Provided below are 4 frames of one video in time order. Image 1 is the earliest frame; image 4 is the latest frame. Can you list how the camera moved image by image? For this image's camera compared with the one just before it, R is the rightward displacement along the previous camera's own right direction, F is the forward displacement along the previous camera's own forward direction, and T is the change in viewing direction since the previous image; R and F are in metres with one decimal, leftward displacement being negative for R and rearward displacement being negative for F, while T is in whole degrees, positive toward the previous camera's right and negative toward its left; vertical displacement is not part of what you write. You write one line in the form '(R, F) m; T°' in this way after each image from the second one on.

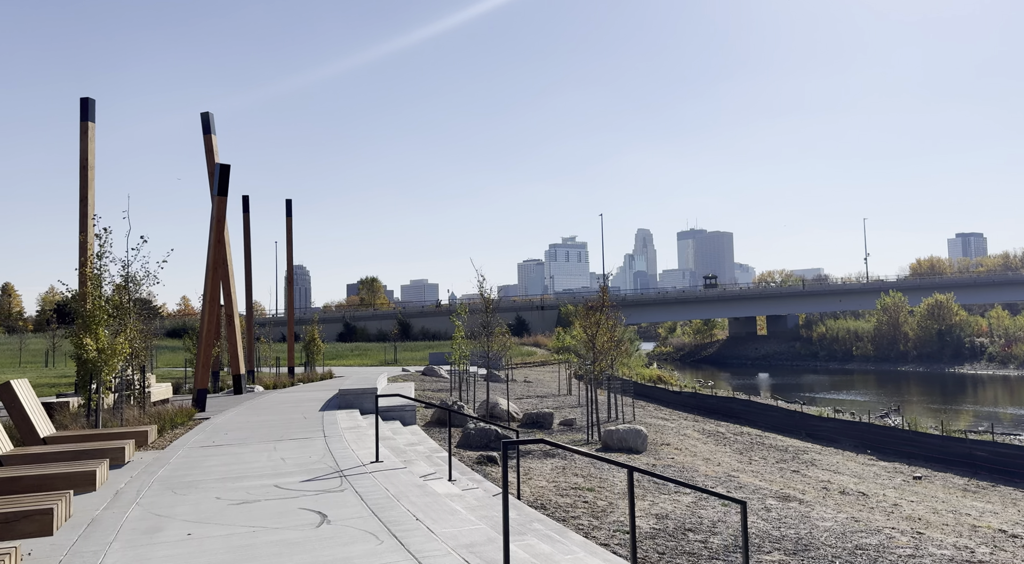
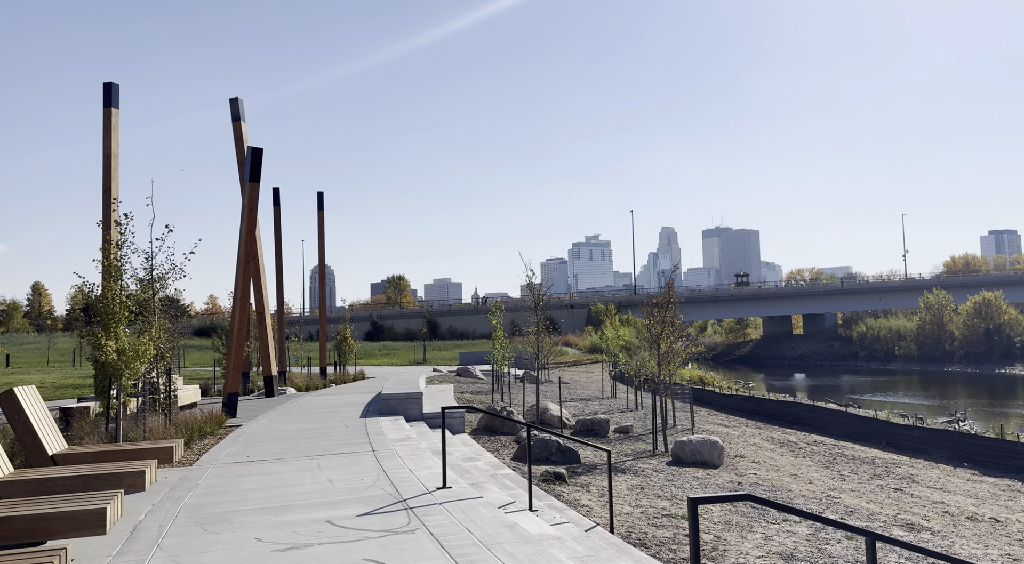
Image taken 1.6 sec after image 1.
(-0.7, +1.6) m; -2°
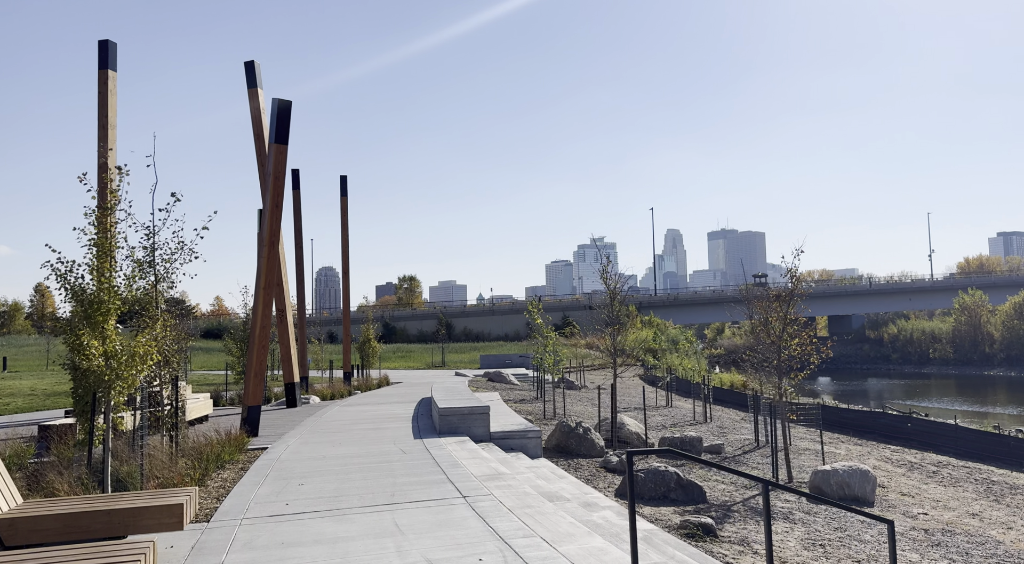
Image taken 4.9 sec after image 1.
(-1.3, +3.2) m; 0°
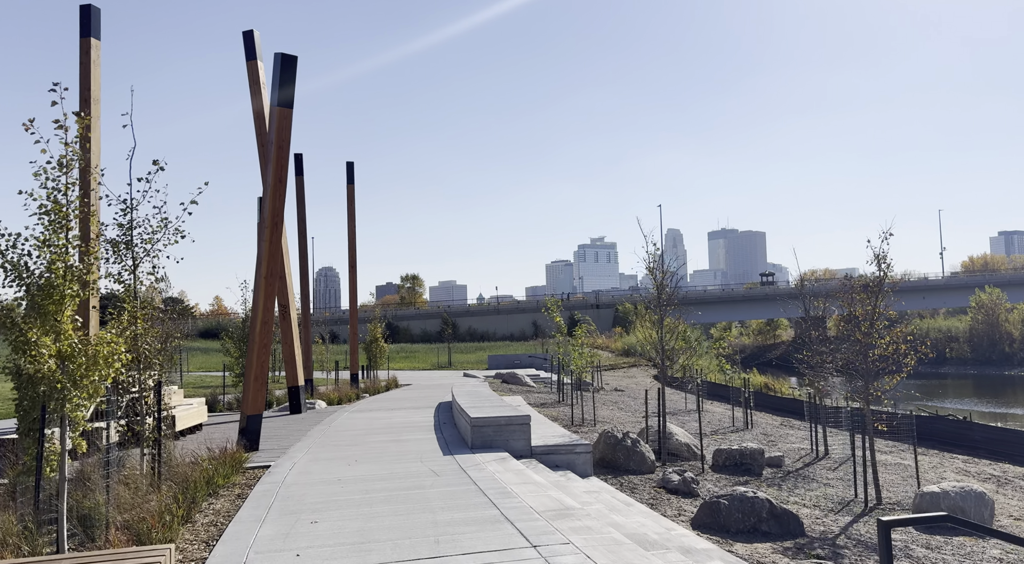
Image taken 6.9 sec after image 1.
(-0.6, +1.9) m; 0°
